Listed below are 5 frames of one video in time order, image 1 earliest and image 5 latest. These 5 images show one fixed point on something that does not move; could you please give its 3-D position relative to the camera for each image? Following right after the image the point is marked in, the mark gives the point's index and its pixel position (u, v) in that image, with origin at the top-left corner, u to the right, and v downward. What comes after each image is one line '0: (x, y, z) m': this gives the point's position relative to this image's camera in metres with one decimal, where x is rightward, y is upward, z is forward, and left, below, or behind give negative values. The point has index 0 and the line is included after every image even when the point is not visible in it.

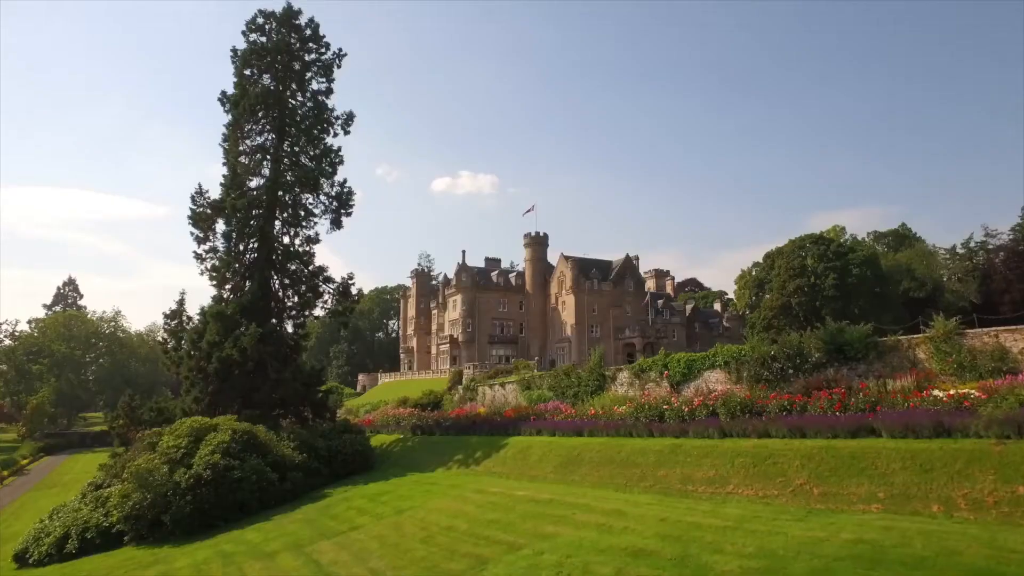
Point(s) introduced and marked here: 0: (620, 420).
0: (+2.7, -3.4, +17.0) m
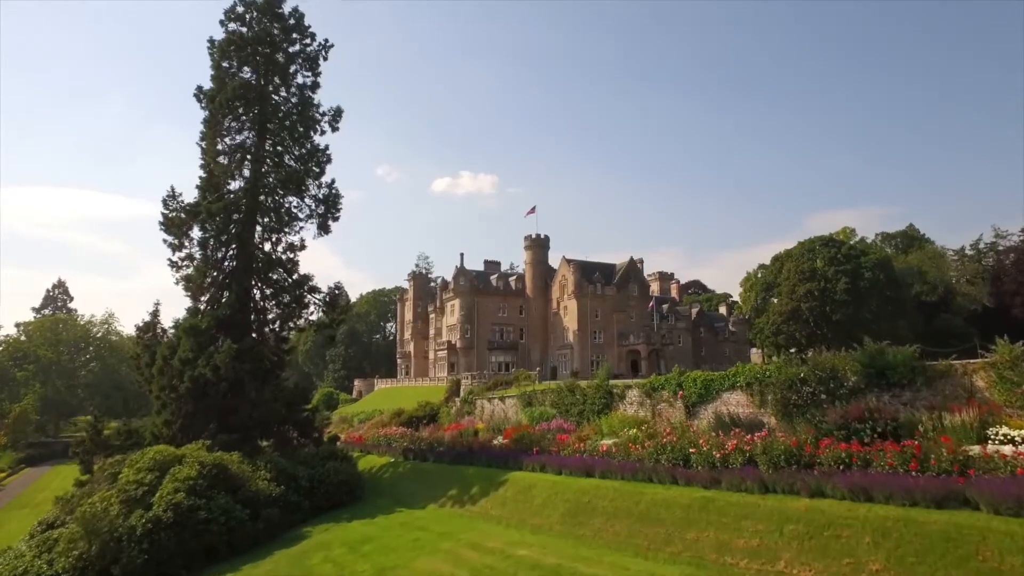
0: (+2.7, -3.8, +14.7) m
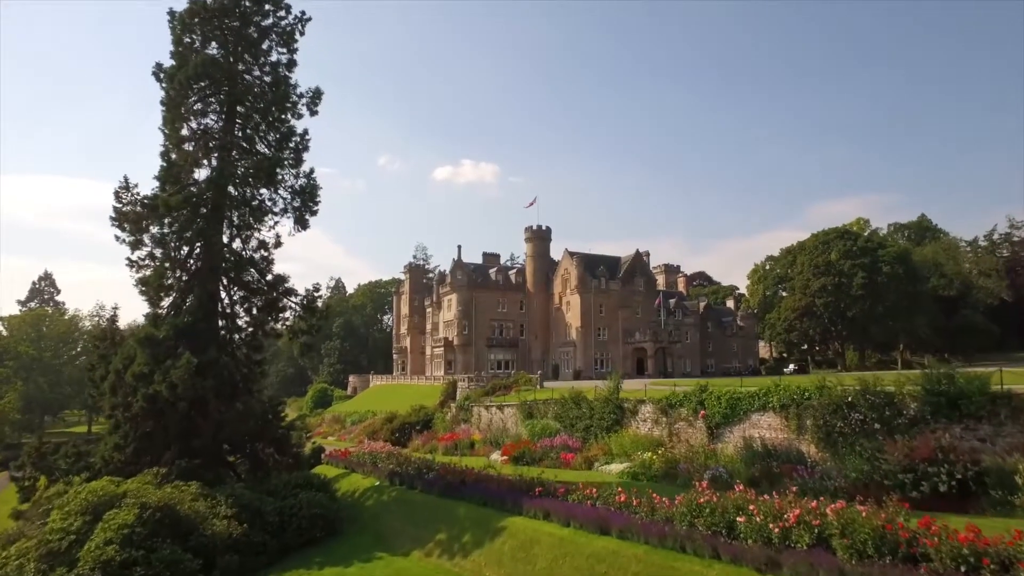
0: (+2.7, -4.1, +11.9) m
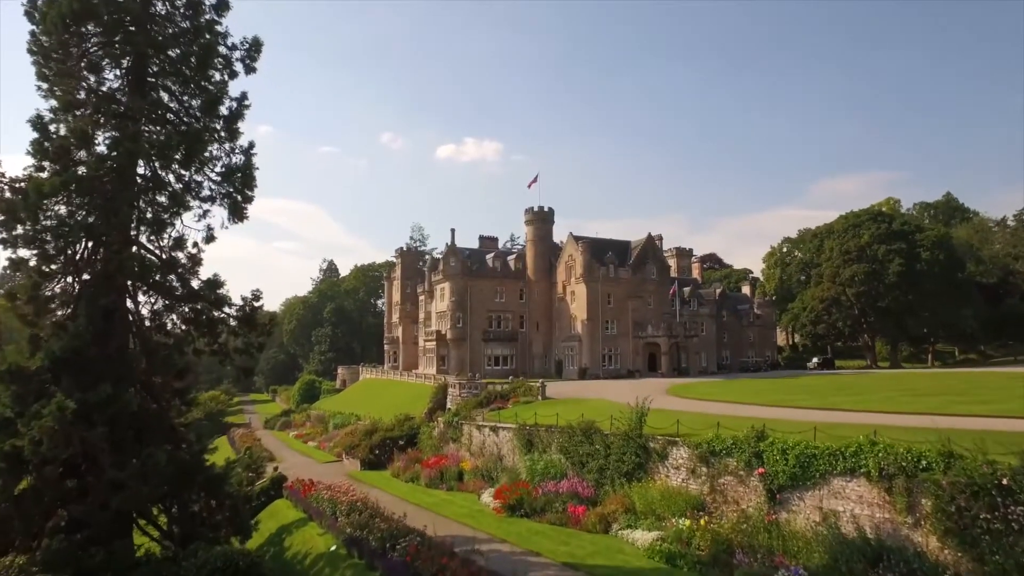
0: (+2.5, -4.8, +6.5) m
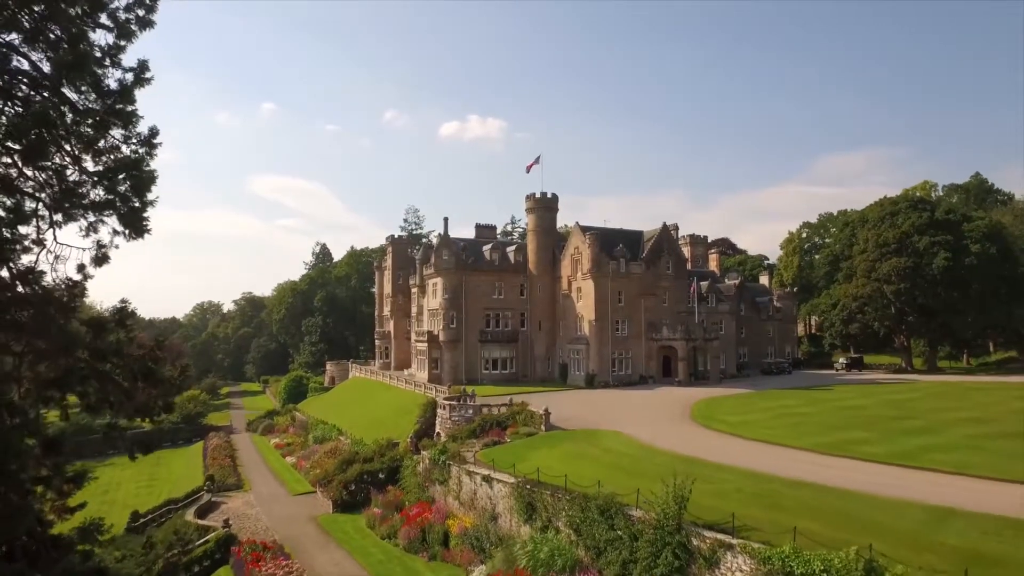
0: (+2.3, -6.1, +1.4) m
